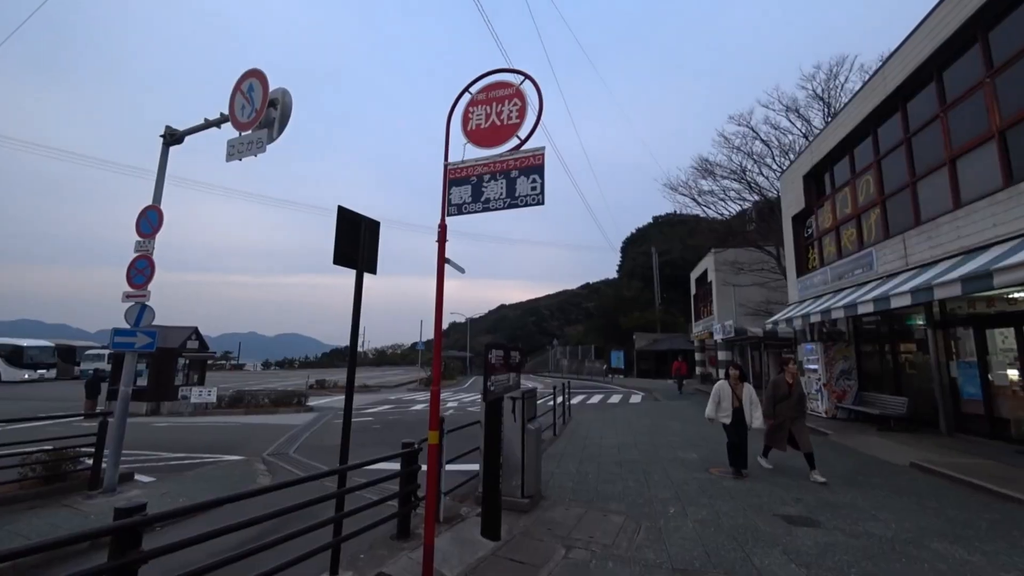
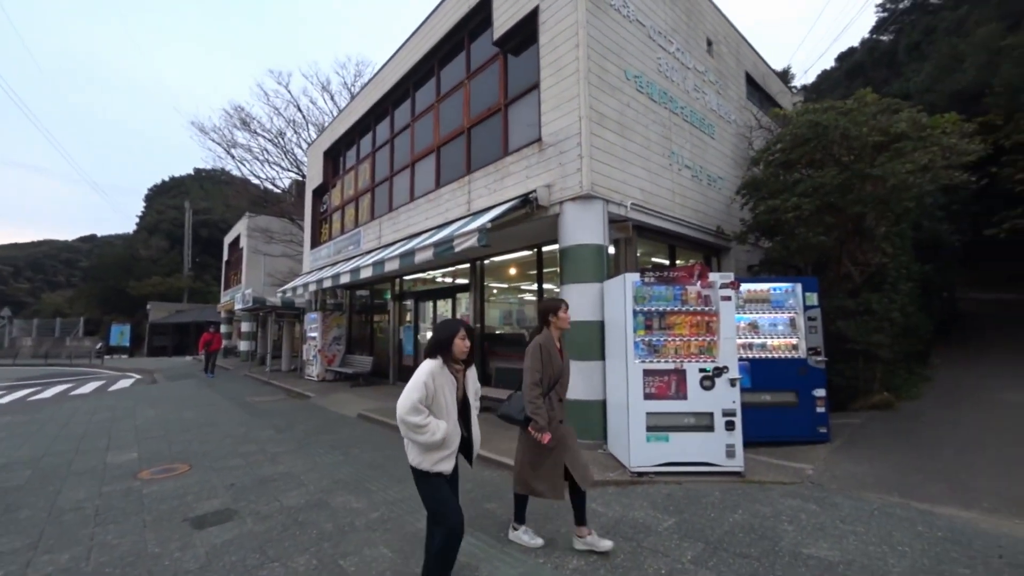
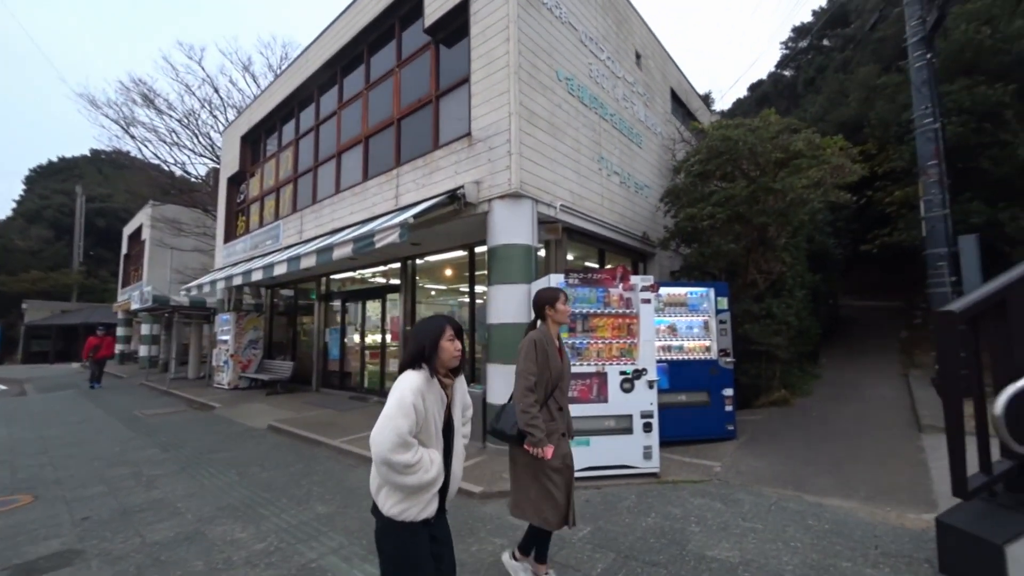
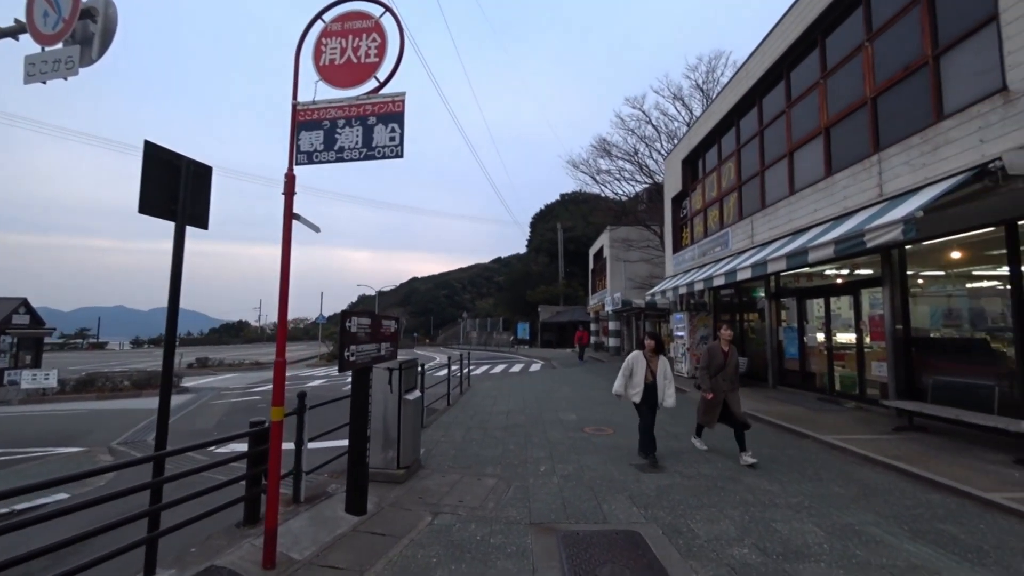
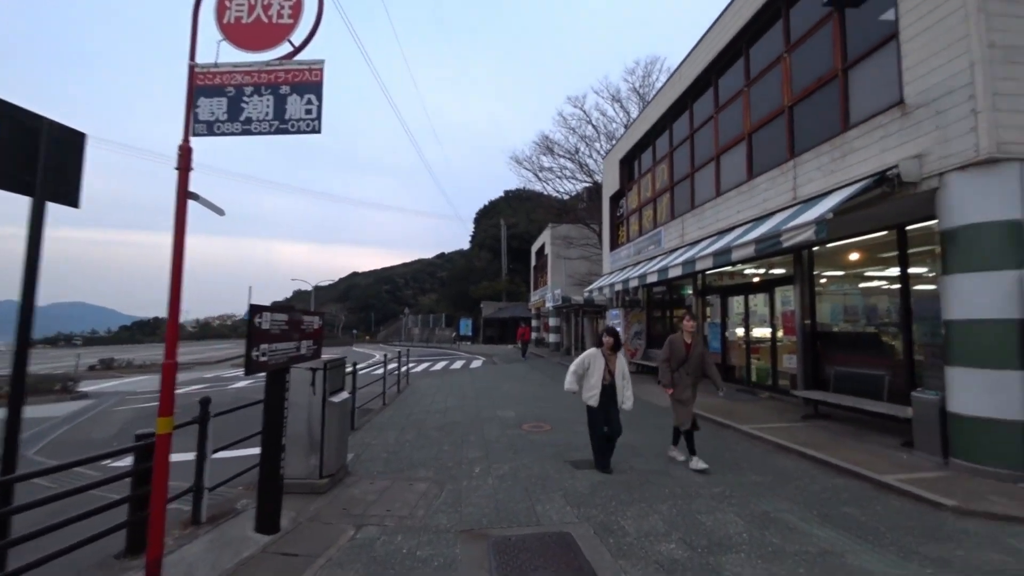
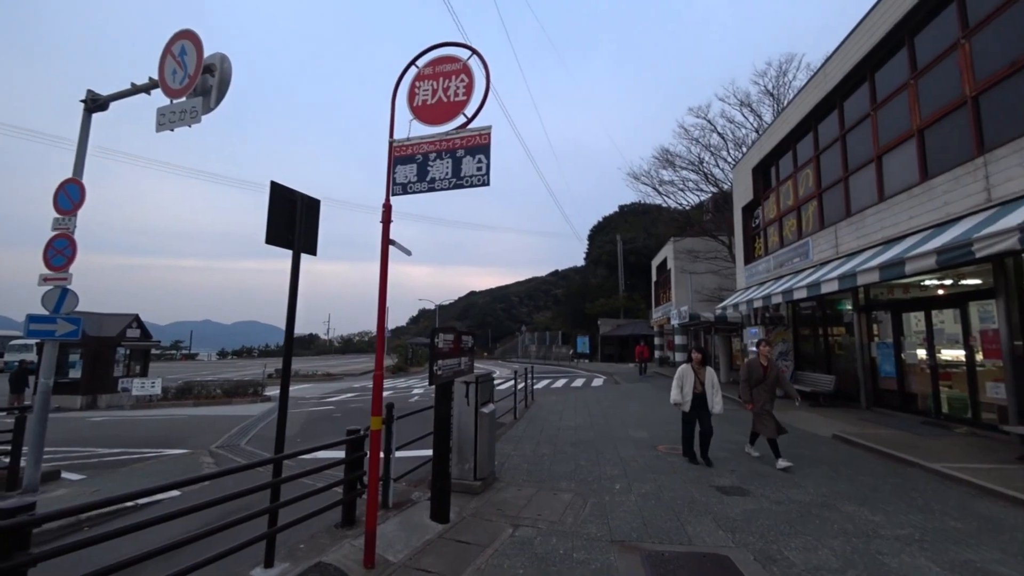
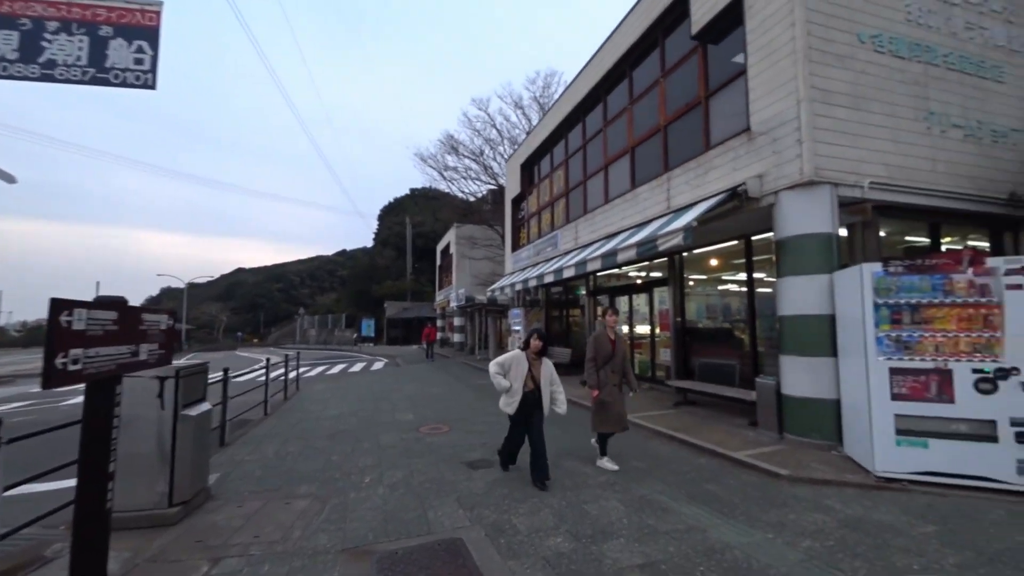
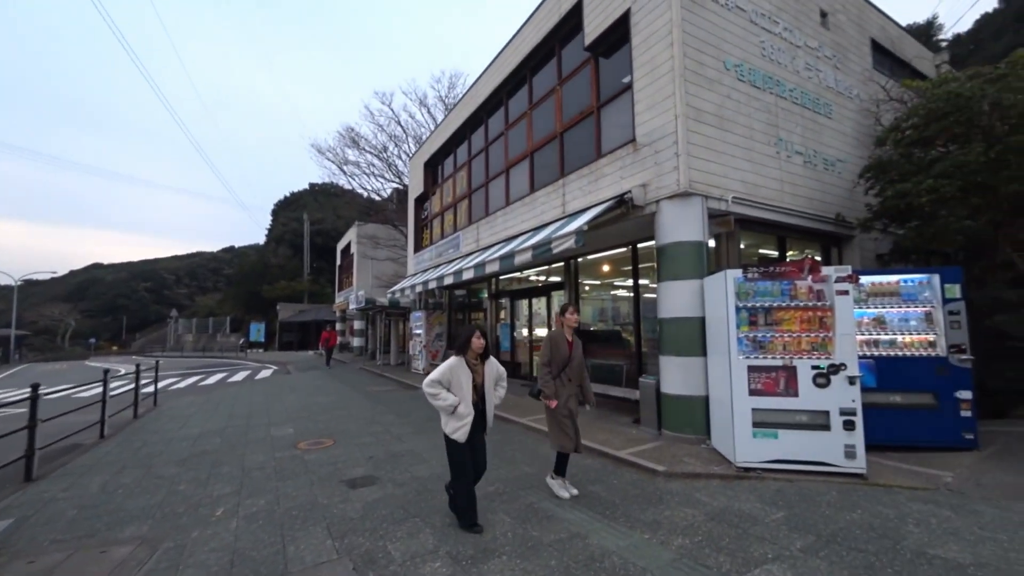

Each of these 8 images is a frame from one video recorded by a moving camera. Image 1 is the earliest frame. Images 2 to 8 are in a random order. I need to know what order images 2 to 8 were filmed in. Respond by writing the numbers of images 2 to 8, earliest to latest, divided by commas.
6, 4, 5, 7, 8, 2, 3
